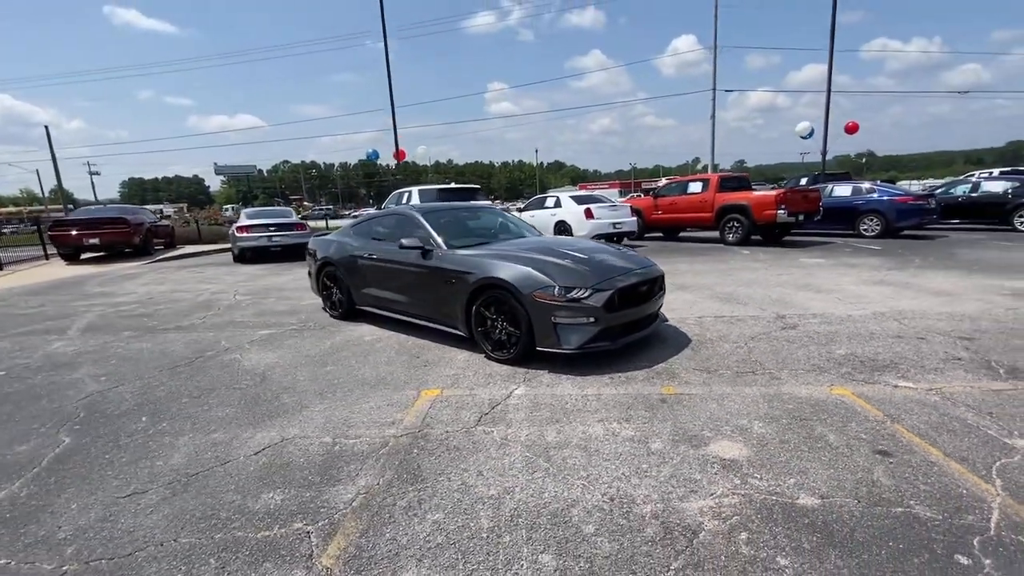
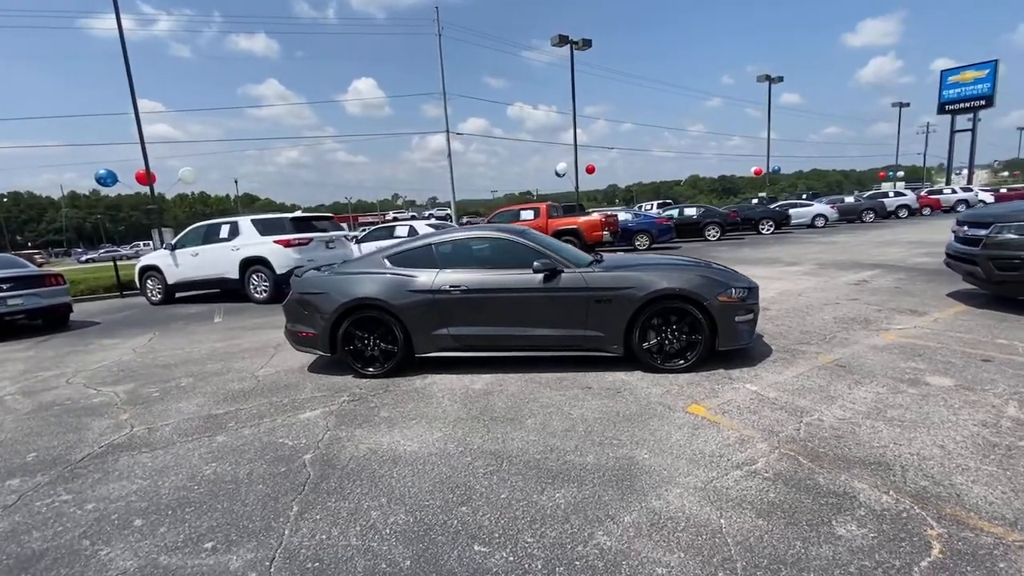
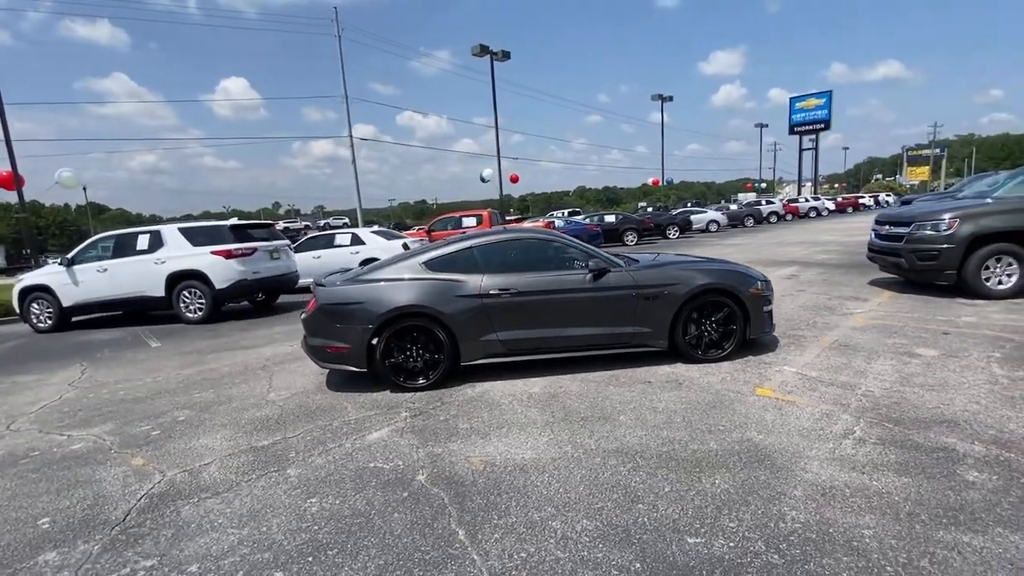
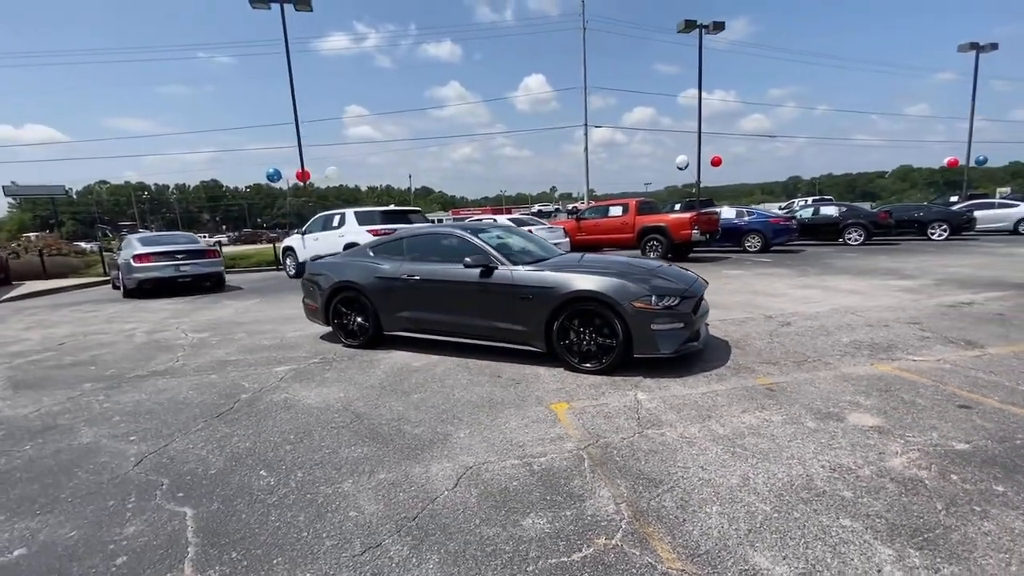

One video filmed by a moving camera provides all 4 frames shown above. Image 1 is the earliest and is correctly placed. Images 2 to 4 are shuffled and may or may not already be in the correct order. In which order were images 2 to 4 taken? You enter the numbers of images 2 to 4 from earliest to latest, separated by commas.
4, 2, 3
